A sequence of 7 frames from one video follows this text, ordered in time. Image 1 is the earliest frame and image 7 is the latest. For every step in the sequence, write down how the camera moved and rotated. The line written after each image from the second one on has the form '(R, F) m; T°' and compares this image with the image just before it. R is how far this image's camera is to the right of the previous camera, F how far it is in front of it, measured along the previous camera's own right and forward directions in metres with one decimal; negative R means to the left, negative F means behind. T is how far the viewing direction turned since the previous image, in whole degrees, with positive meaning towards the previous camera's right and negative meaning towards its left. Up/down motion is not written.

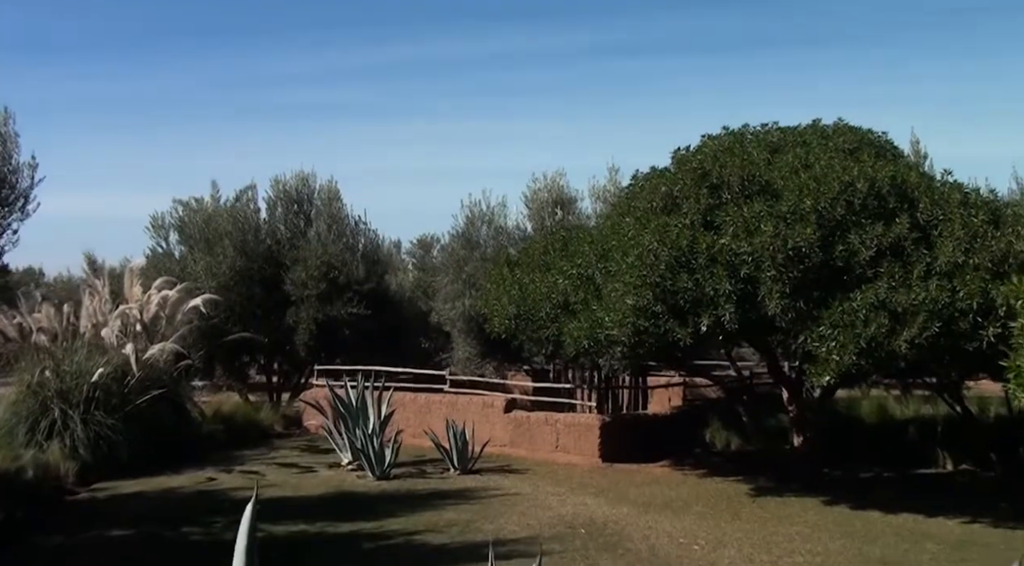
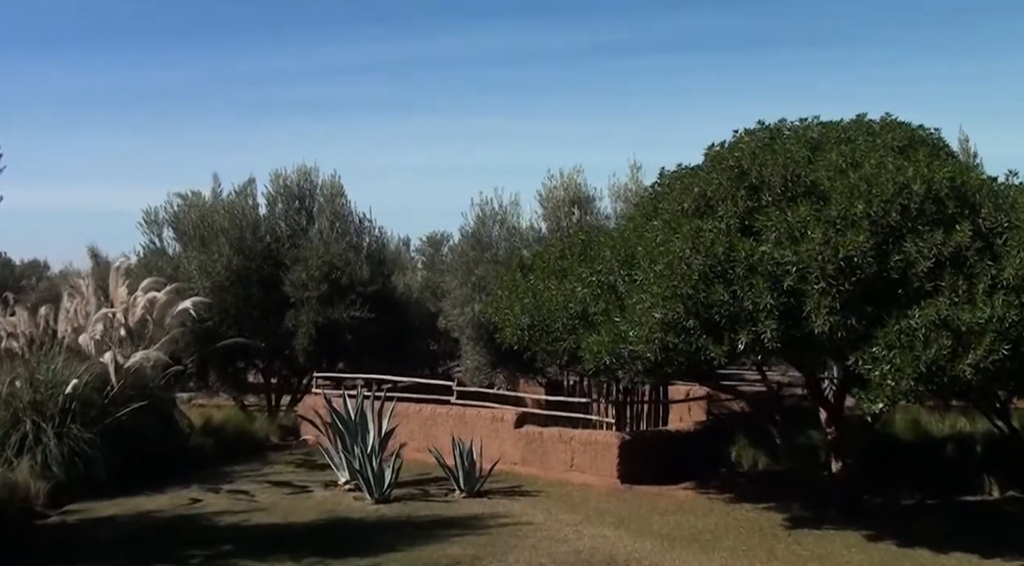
(0.0, +1.4) m; -1°
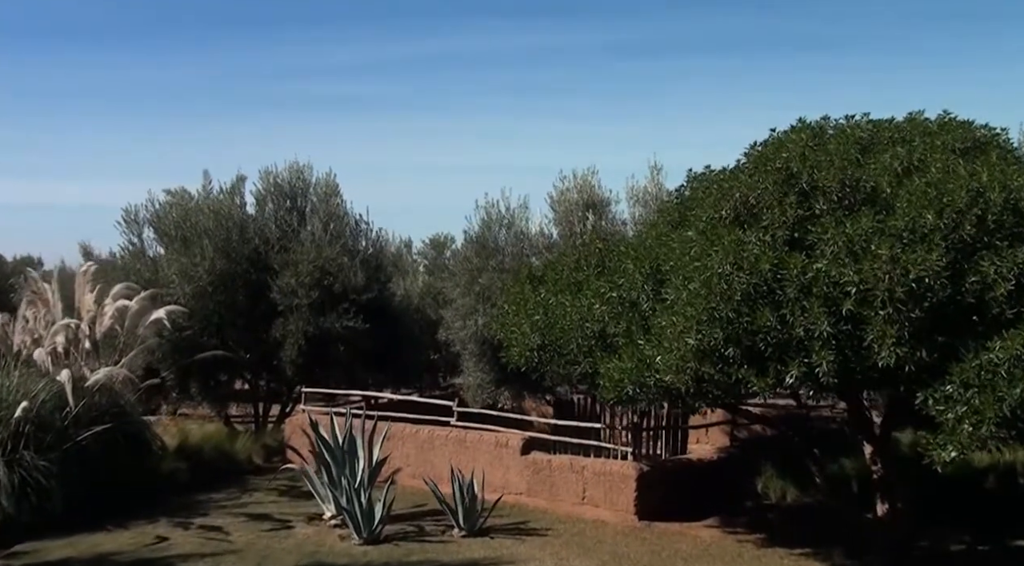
(-0.1, +1.7) m; 0°
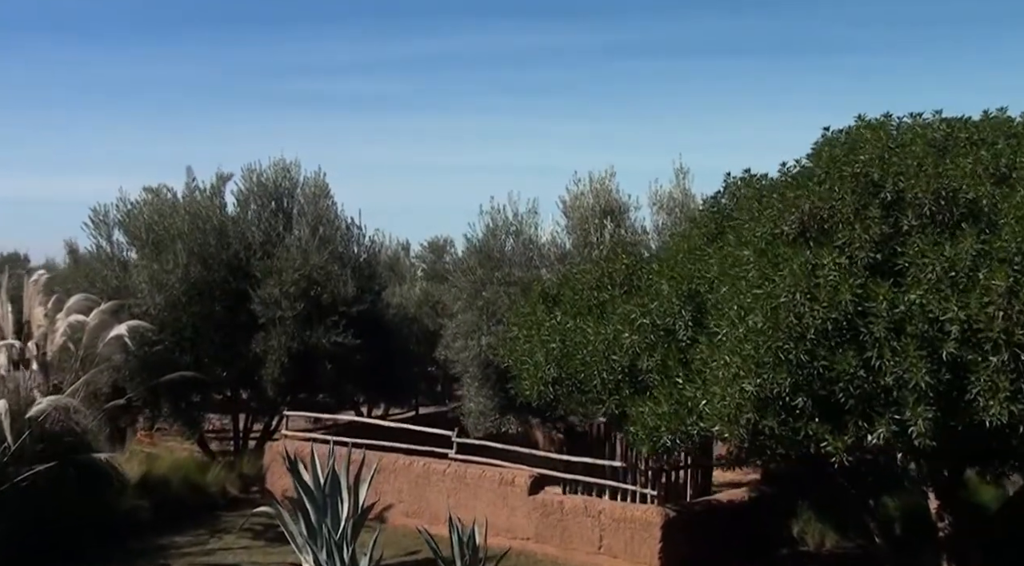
(-0.1, +2.0) m; 0°
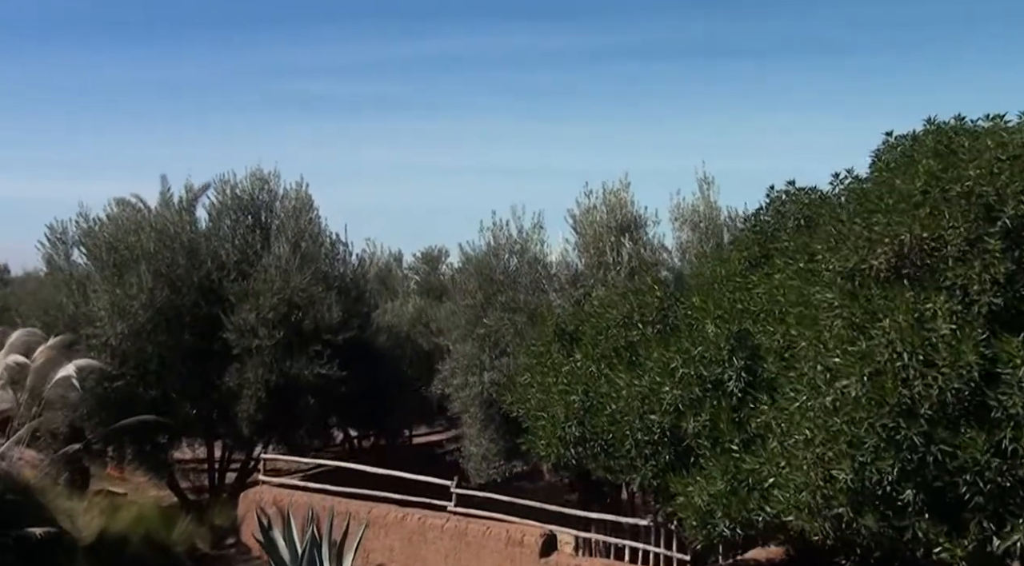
(-0.2, +1.9) m; 0°
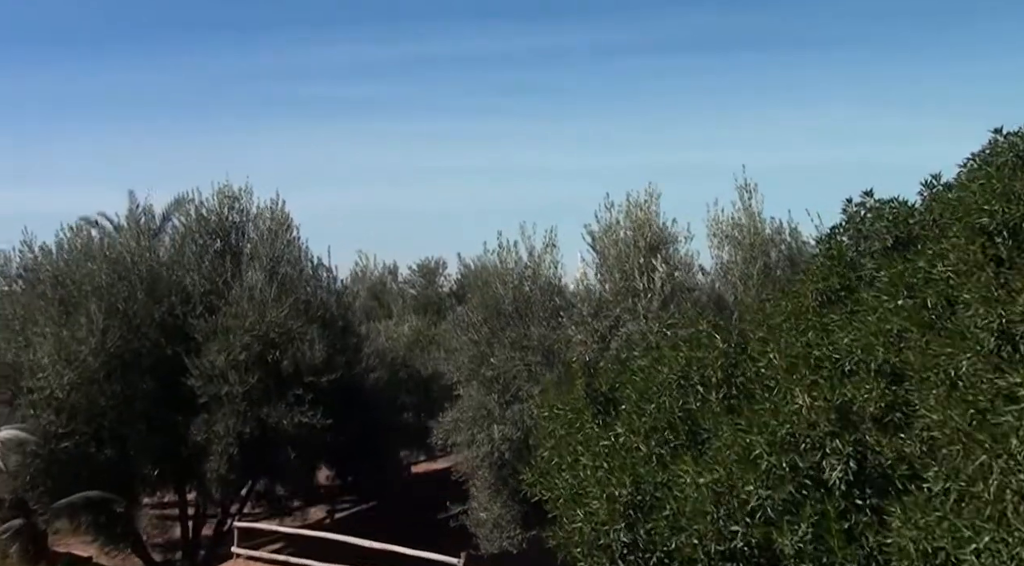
(-0.1, +2.2) m; 0°
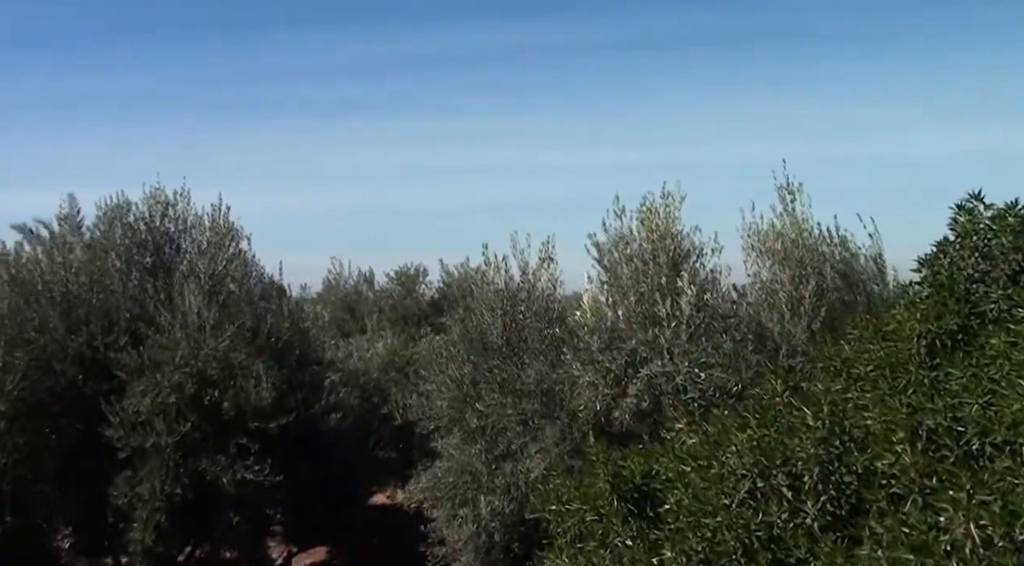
(0.0, +2.5) m; +1°
